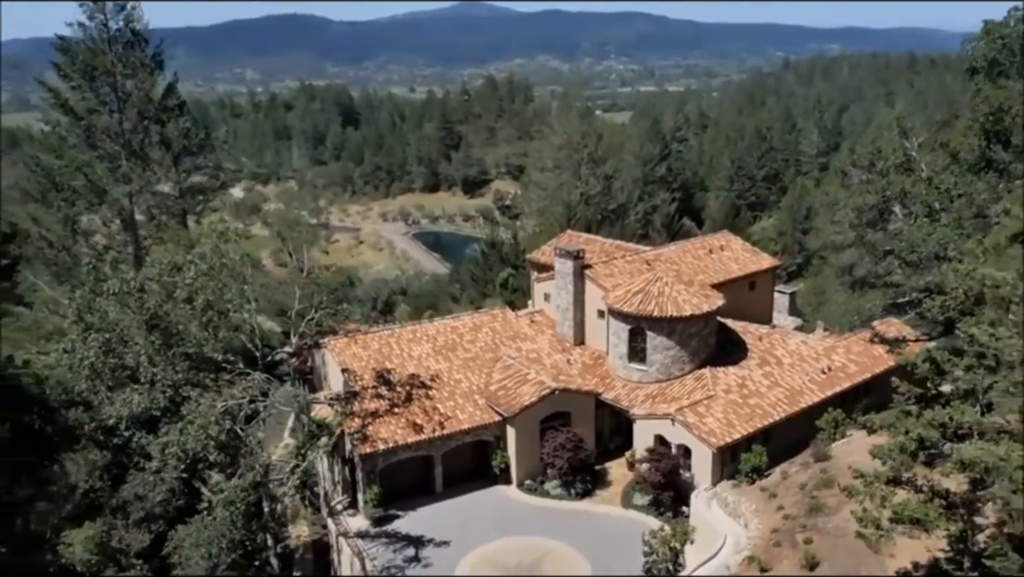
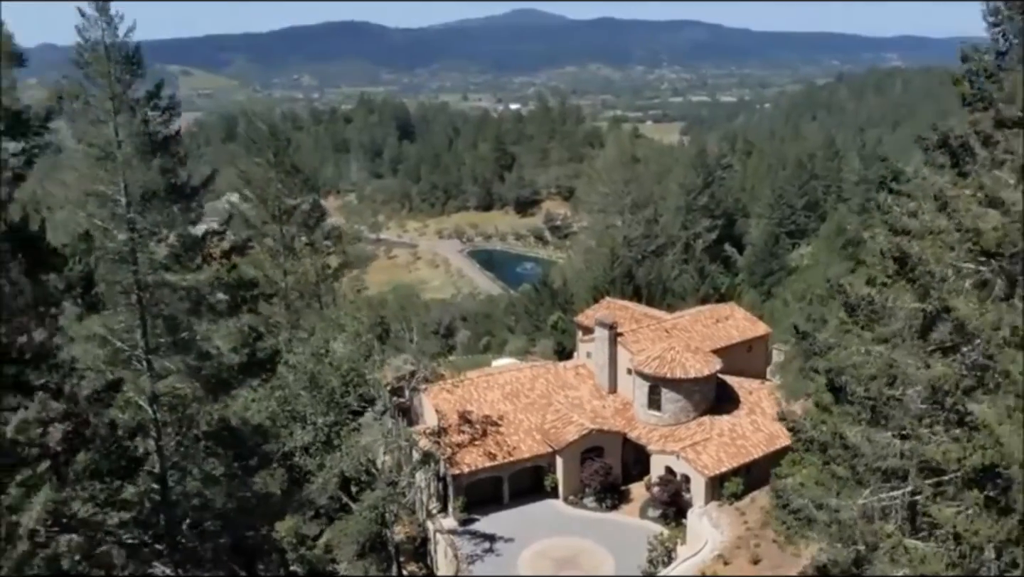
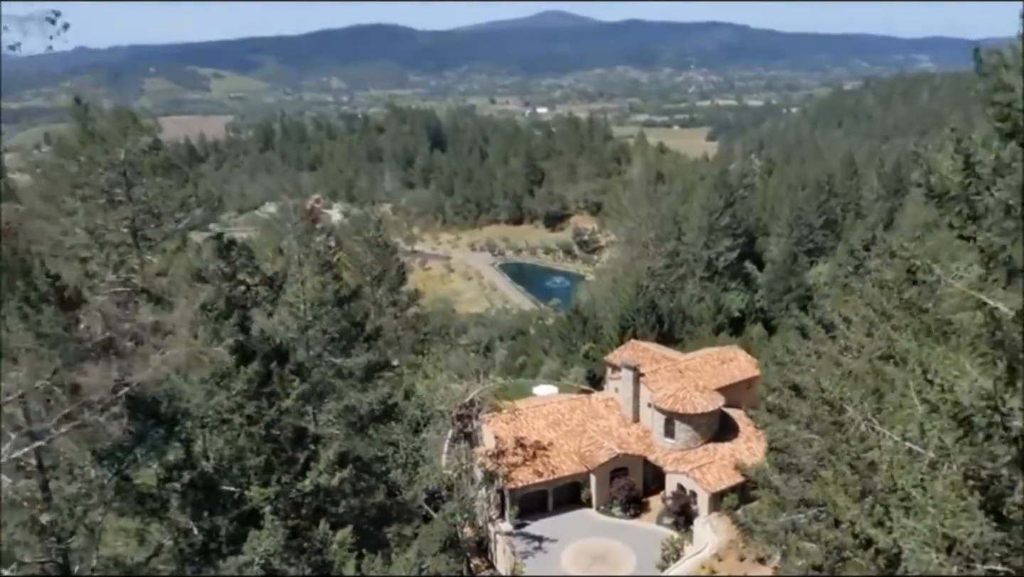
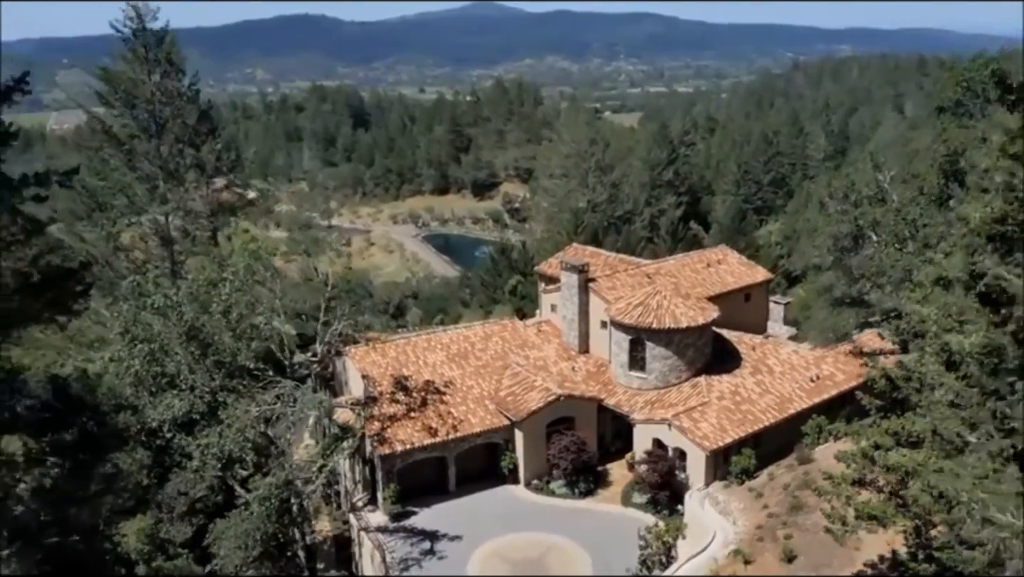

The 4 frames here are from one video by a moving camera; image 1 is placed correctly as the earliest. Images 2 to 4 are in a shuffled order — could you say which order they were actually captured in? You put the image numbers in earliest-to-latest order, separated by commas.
4, 2, 3
